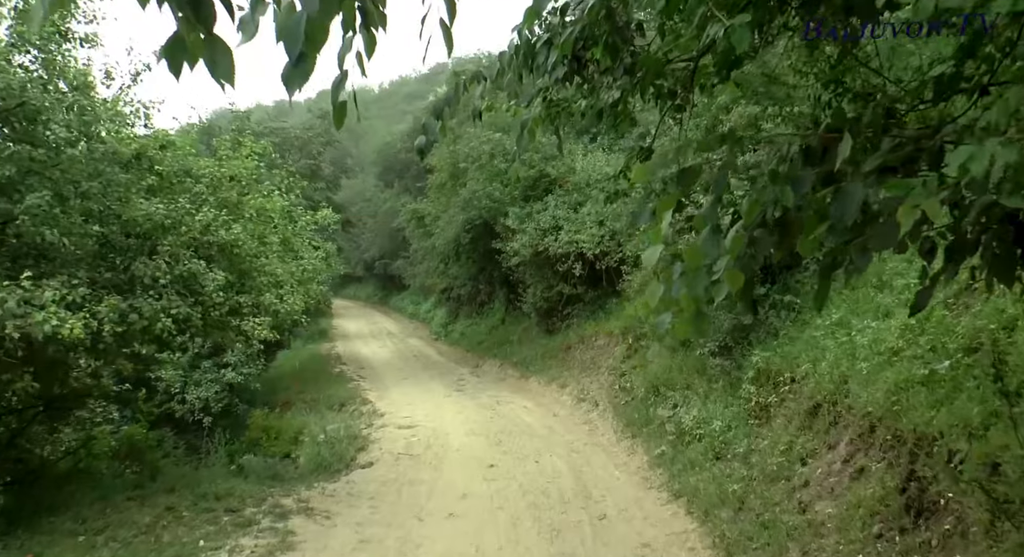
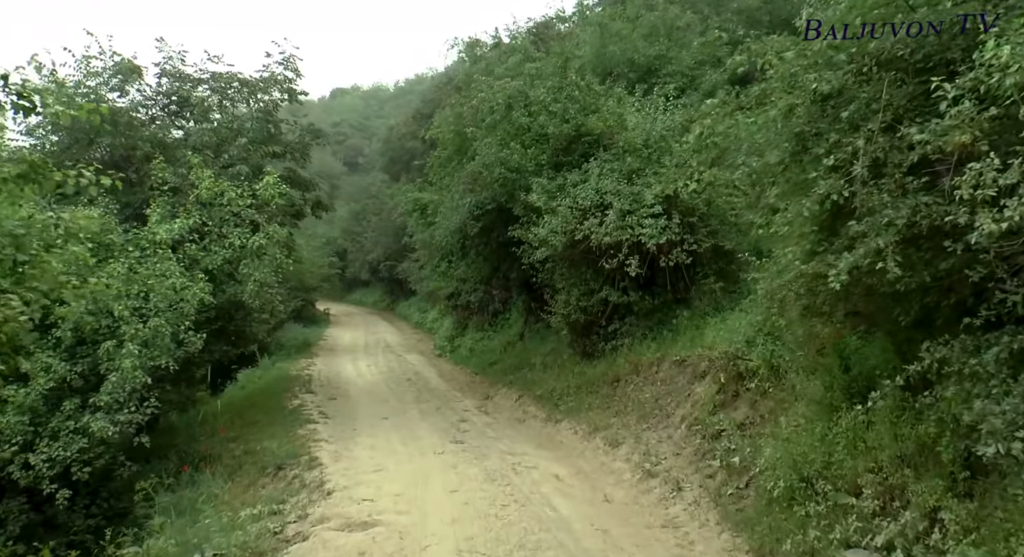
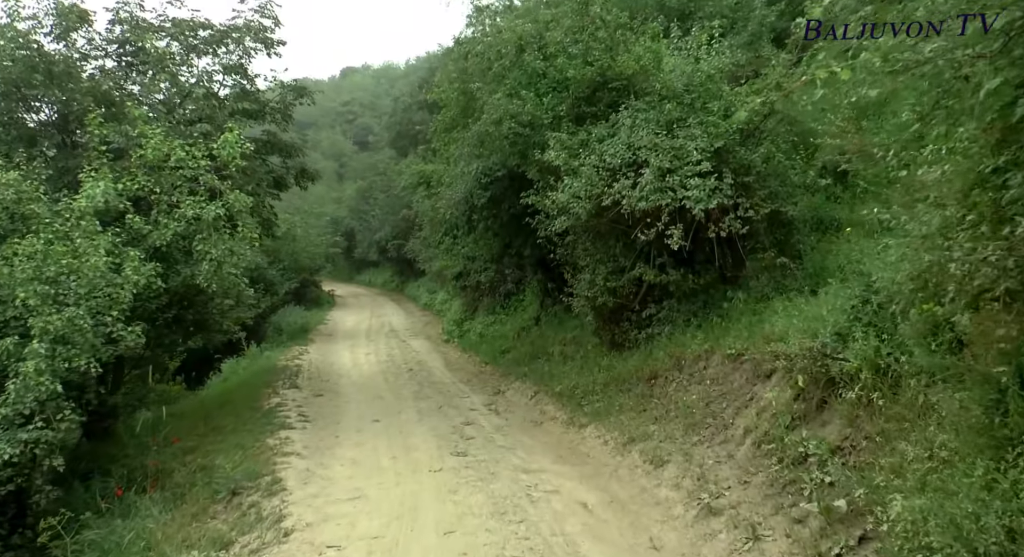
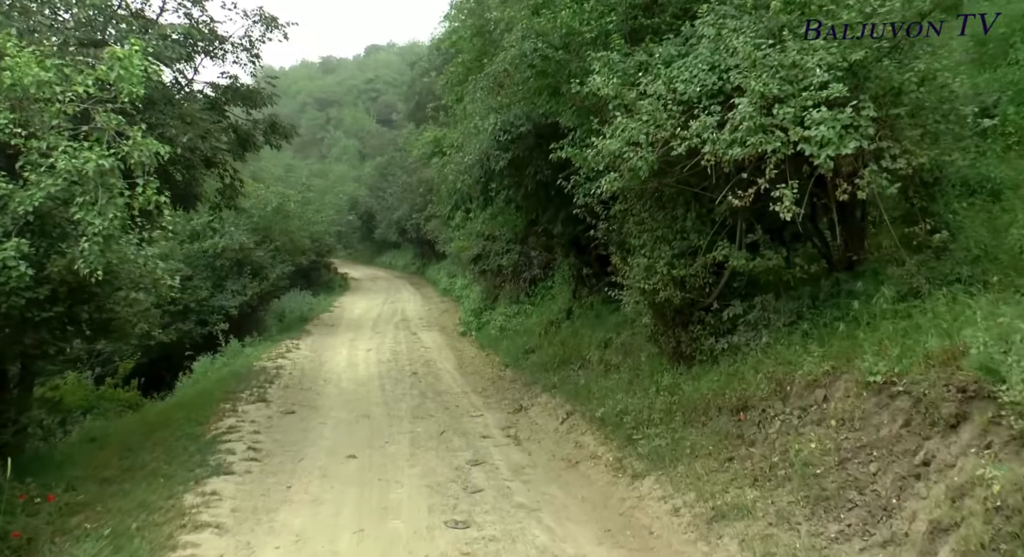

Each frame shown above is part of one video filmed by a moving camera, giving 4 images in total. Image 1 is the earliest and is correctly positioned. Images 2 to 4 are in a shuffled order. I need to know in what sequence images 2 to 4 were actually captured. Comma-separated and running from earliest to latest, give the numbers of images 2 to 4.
2, 3, 4
